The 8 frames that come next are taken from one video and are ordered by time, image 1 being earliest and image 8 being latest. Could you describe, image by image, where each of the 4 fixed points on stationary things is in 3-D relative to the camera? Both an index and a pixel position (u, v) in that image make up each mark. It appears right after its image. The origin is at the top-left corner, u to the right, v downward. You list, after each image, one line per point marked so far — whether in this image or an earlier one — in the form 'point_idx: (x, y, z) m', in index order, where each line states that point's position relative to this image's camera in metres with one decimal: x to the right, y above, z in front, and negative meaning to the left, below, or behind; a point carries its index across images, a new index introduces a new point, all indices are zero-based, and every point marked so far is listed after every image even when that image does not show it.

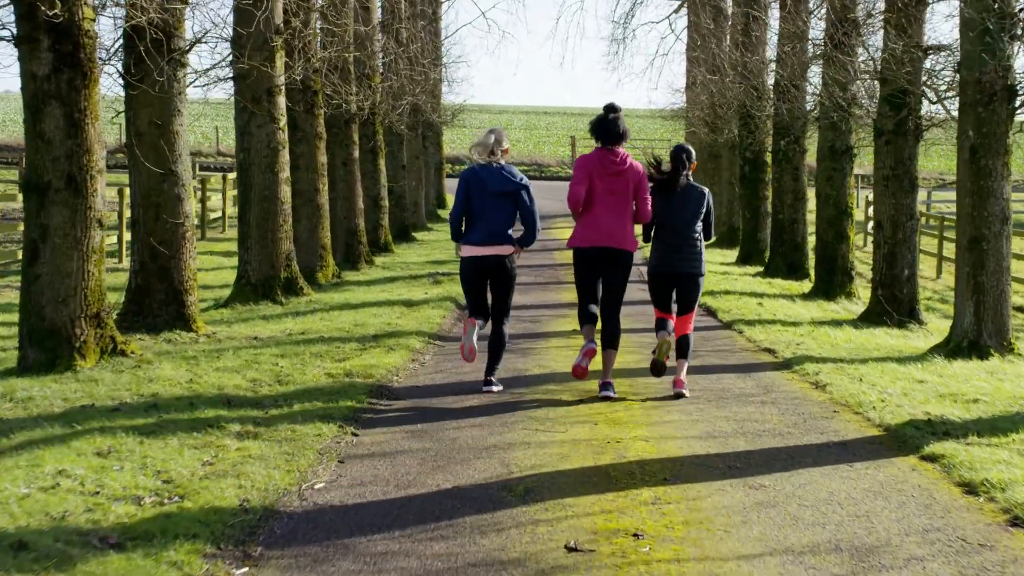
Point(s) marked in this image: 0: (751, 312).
0: (+2.2, -0.2, +14.4) m
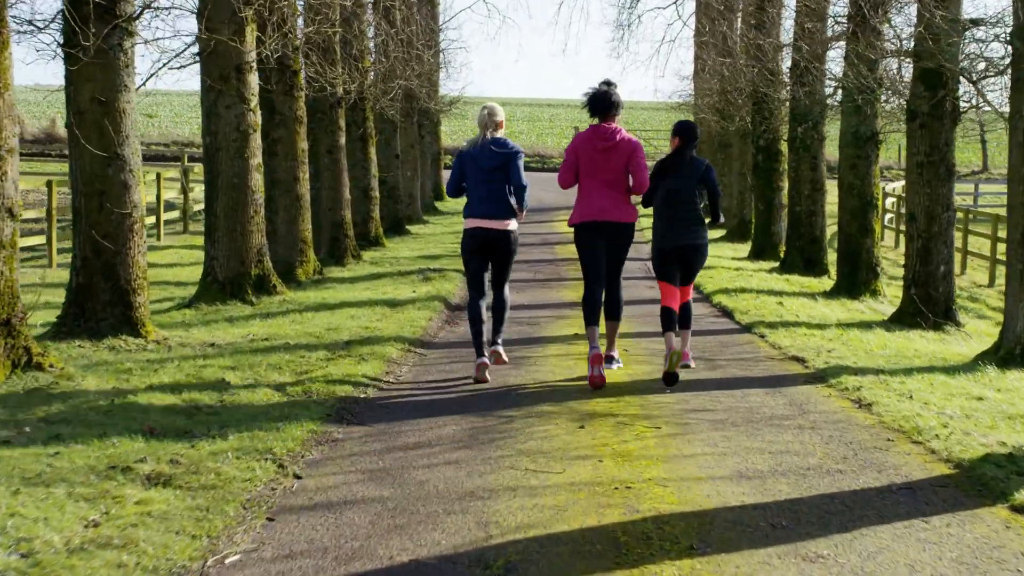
0: (+2.2, -0.2, +13.1) m
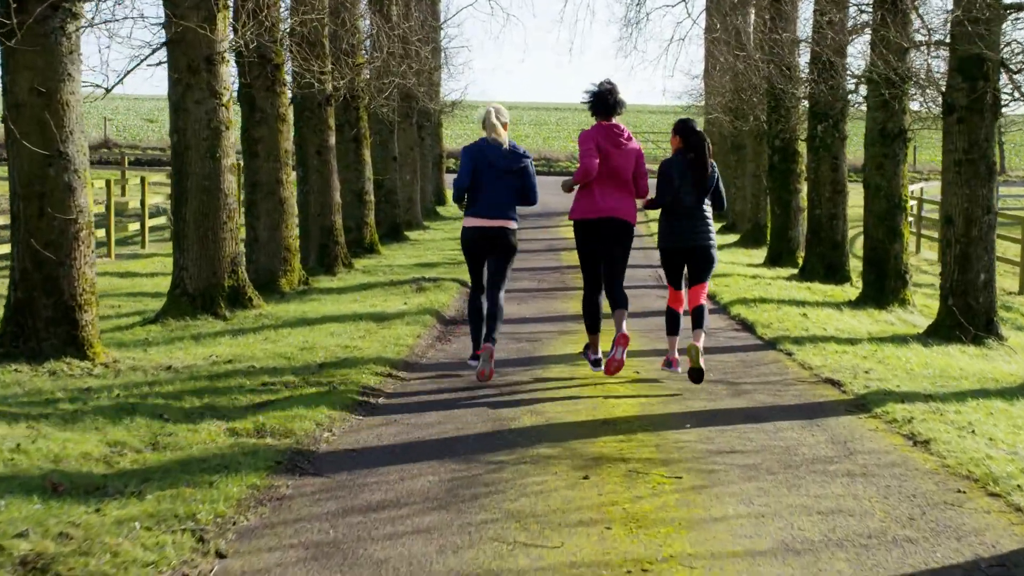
0: (+2.2, -0.3, +11.9) m
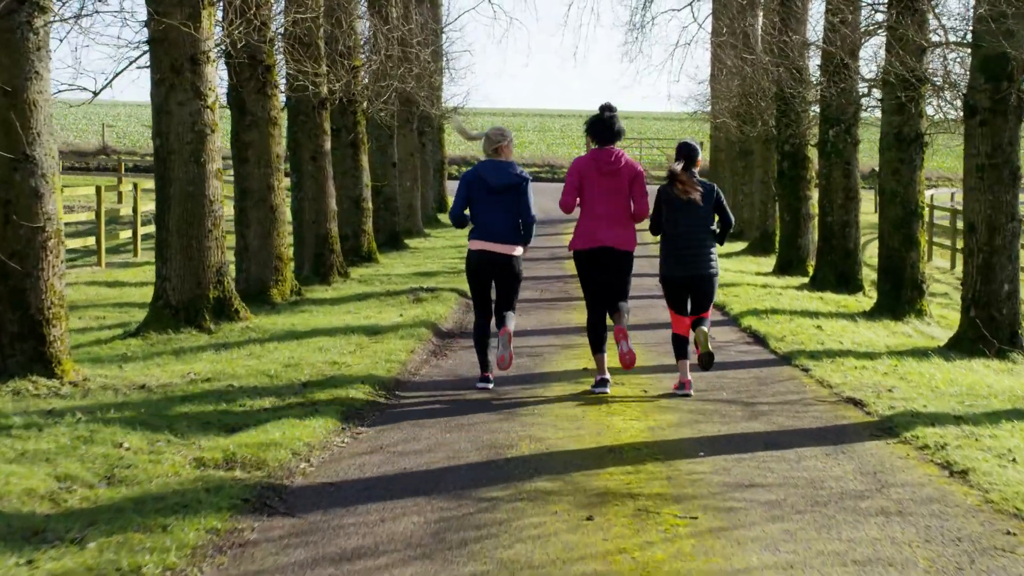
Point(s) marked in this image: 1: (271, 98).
0: (+2.2, -0.4, +11.4) m
1: (-2.1, +1.6, +13.4) m
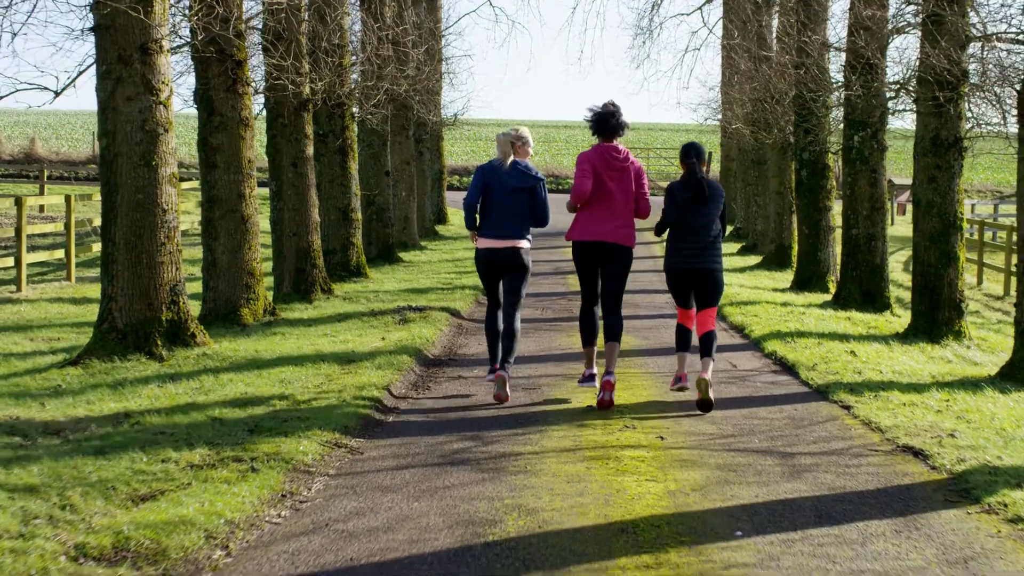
0: (+2.1, -0.5, +10.0) m
1: (-2.1, +1.5, +12.1) m
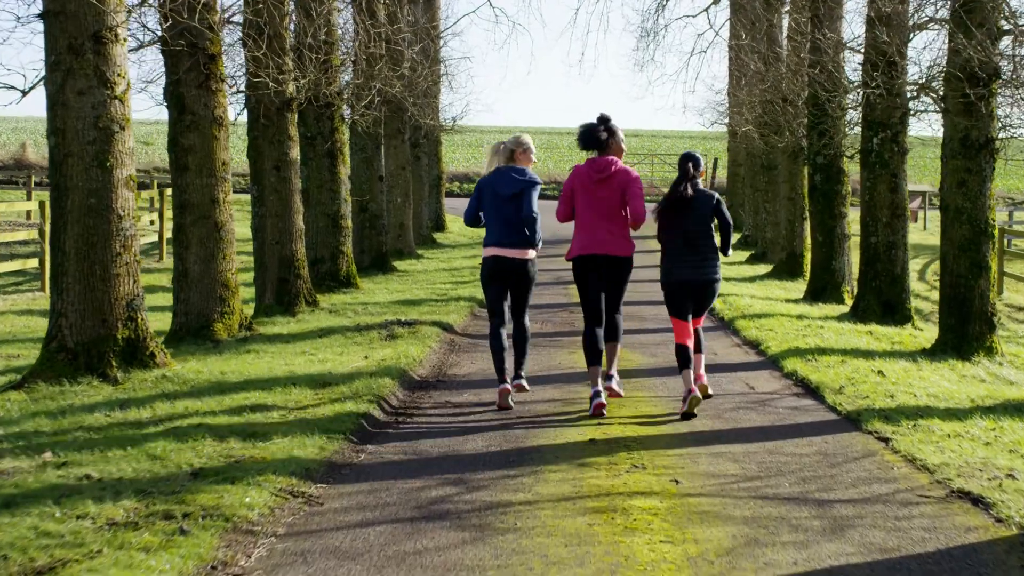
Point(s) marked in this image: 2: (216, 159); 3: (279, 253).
0: (+2.1, -0.6, +9.1) m
1: (-2.1, +1.4, +11.1) m
2: (-2.1, +0.9, +11.1) m
3: (-2.1, +0.3, +13.7) m
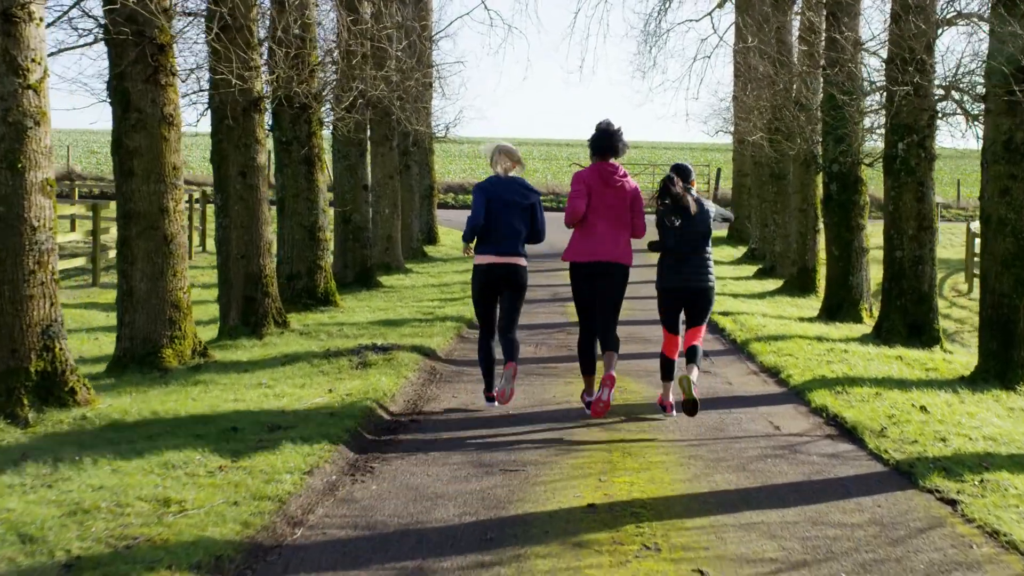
0: (+2.0, -0.7, +7.8) m
1: (-2.2, +1.3, +9.8) m
2: (-2.2, +0.8, +9.8) m
3: (-2.1, +0.2, +12.4) m
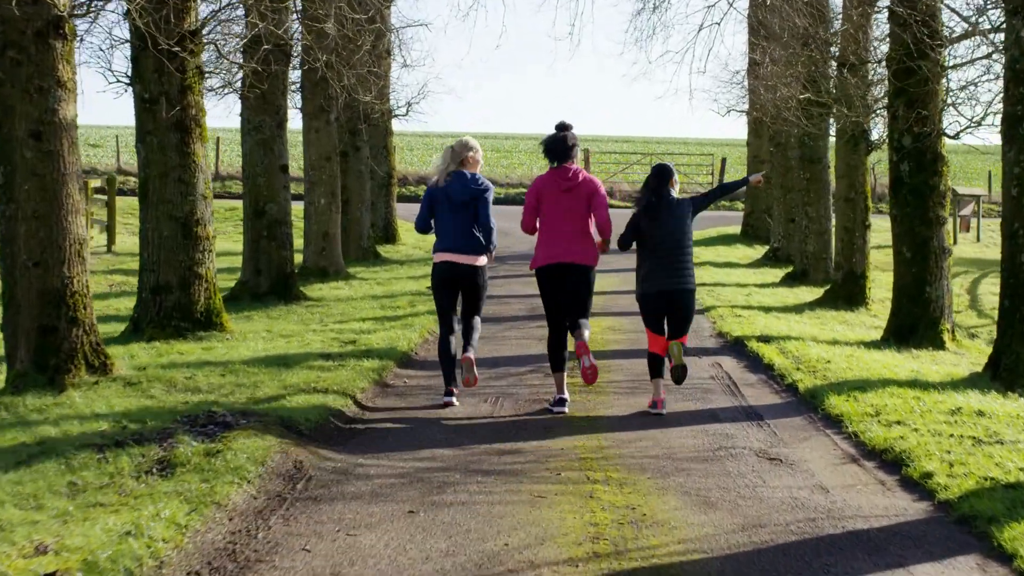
0: (+1.8, -0.8, +3.4) m
1: (-2.5, +1.1, +5.4) m
2: (-2.4, +0.6, +5.4) m
3: (-2.4, 0.0, +8.0) m
